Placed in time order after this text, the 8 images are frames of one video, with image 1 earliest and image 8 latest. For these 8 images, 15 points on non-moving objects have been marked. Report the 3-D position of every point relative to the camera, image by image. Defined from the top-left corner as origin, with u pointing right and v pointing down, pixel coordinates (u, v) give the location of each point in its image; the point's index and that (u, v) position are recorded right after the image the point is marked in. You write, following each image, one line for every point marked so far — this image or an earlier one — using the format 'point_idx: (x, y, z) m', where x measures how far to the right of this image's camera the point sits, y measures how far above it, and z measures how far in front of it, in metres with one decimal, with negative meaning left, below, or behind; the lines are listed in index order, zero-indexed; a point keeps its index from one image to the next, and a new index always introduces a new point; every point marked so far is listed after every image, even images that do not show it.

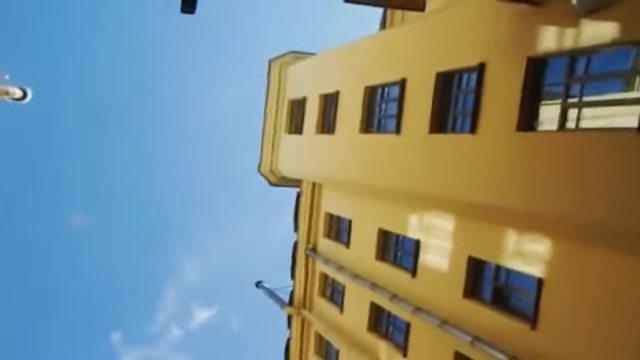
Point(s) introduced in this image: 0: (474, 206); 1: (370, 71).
0: (+3.1, -0.5, +18.6) m
1: (+0.8, +2.1, +18.4) m
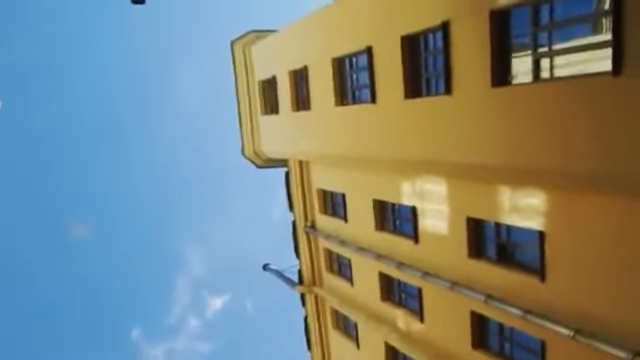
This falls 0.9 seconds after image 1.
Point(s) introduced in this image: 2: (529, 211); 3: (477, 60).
0: (+2.7, +0.2, +18.0) m
1: (+0.2, +2.5, +17.8) m
2: (+3.9, -0.5, +17.8) m
3: (+2.5, +1.9, +15.3) m
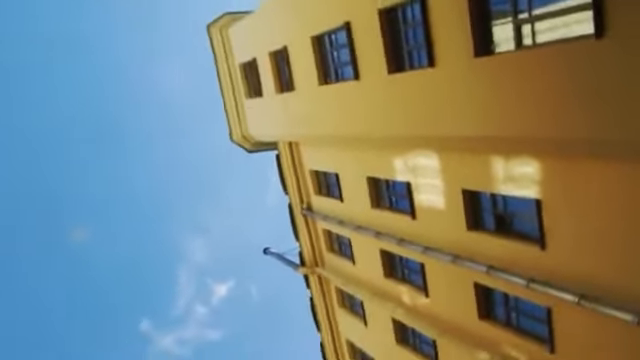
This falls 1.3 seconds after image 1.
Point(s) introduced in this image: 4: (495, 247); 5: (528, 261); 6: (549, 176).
0: (+2.5, +0.7, +17.6) m
1: (-0.2, +2.9, +17.4) m
2: (+3.7, 0.0, +17.5) m
3: (+2.2, +2.3, +14.9) m
4: (+3.7, -1.4, +19.7) m
5: (+3.9, -1.5, +17.7) m
6: (+3.9, +0.1, +15.9) m
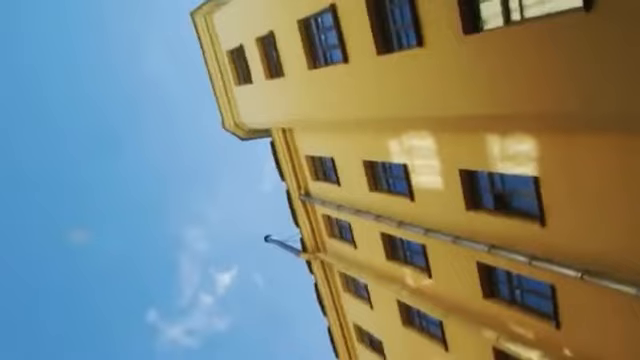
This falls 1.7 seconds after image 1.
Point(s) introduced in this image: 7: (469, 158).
0: (+2.3, +1.1, +17.4) m
1: (-0.4, +3.1, +17.1) m
2: (+3.6, +0.4, +17.2) m
3: (+2.0, +2.6, +14.6) m
4: (+3.6, -0.9, +19.5) m
5: (+3.9, -1.1, +17.5) m
6: (+3.7, +0.4, +15.6) m
7: (+3.0, +0.4, +19.5) m
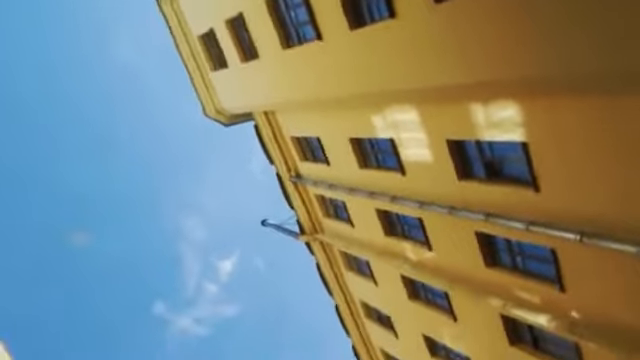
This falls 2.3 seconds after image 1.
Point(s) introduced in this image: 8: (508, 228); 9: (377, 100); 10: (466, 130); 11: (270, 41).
0: (+1.9, +1.6, +17.0) m
1: (-0.9, +3.4, +16.7) m
2: (+3.2, +1.0, +16.9) m
3: (+1.4, +3.0, +14.2) m
4: (+3.3, -0.3, +19.2) m
5: (+3.6, -0.5, +17.2) m
6: (+3.4, +1.0, +15.3) m
7: (+2.7, +1.0, +19.1) m
8: (+3.6, -0.9, +18.1) m
9: (+1.2, +1.7, +19.9) m
10: (+2.8, +1.0, +18.5) m
11: (-0.9, +2.7, +18.3) m
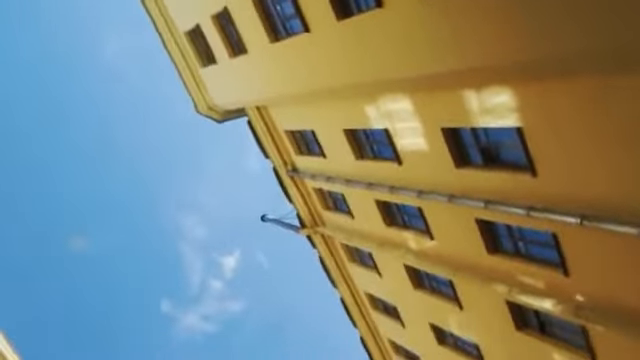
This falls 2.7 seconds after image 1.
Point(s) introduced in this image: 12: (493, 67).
0: (+1.7, +1.8, +16.8) m
1: (-1.2, +3.5, +16.5) m
2: (+3.1, +1.2, +16.7) m
3: (+1.2, +3.2, +14.0) m
4: (+3.2, 0.0, +19.0) m
5: (+3.5, -0.2, +17.0) m
6: (+3.2, +1.2, +15.1) m
7: (+2.5, +1.3, +18.9) m
8: (+3.5, -0.7, +17.9) m
9: (+1.0, +1.8, +19.7) m
10: (+2.7, +1.2, +18.3) m
11: (-1.2, +2.7, +18.1) m
12: (+2.3, +1.5, +12.9) m
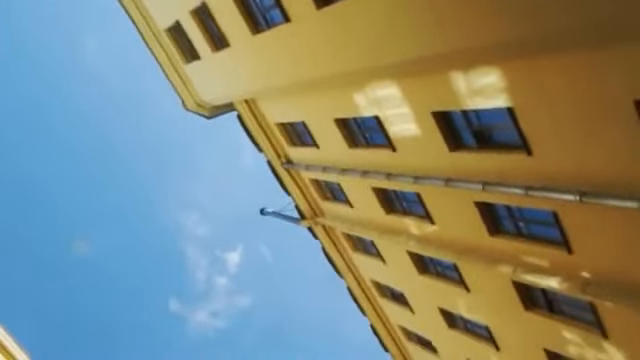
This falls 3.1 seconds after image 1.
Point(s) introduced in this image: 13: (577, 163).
0: (+1.5, +2.0, +16.6) m
1: (-1.6, +3.6, +16.3) m
2: (+2.8, +1.6, +16.5) m
3: (+0.8, +3.4, +13.8) m
4: (+3.1, +0.3, +18.8) m
5: (+3.3, +0.1, +16.8) m
6: (+3.0, +1.5, +14.9) m
7: (+2.3, +1.6, +18.7) m
8: (+3.4, -0.3, +17.7) m
9: (+0.7, +2.1, +19.5) m
10: (+2.4, +1.5, +18.1) m
11: (-1.5, +2.9, +17.9) m
12: (+2.1, +1.7, +12.7) m
13: (+3.7, +0.3, +14.1) m
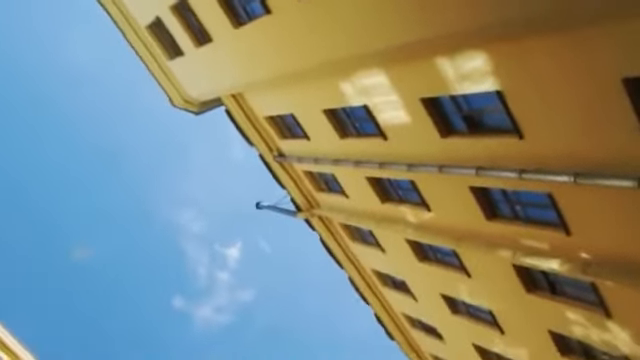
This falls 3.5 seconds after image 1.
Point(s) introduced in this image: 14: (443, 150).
0: (+1.2, +2.2, +16.5) m
1: (-1.9, +3.6, +16.1) m
2: (+2.6, +1.8, +16.3) m
3: (+0.5, +3.5, +13.7) m
4: (+2.8, +0.6, +18.7) m
5: (+3.1, +0.4, +16.7) m
6: (+2.7, +1.8, +14.8) m
7: (+2.0, +1.8, +18.6) m
8: (+3.2, 0.0, +17.6) m
9: (+0.4, +2.3, +19.4) m
10: (+2.2, +1.8, +18.0) m
11: (-1.8, +2.9, +17.8) m
12: (+1.8, +1.9, +12.5) m
13: (+3.5, +0.5, +14.0) m
14: (+2.5, +0.7, +20.3) m
